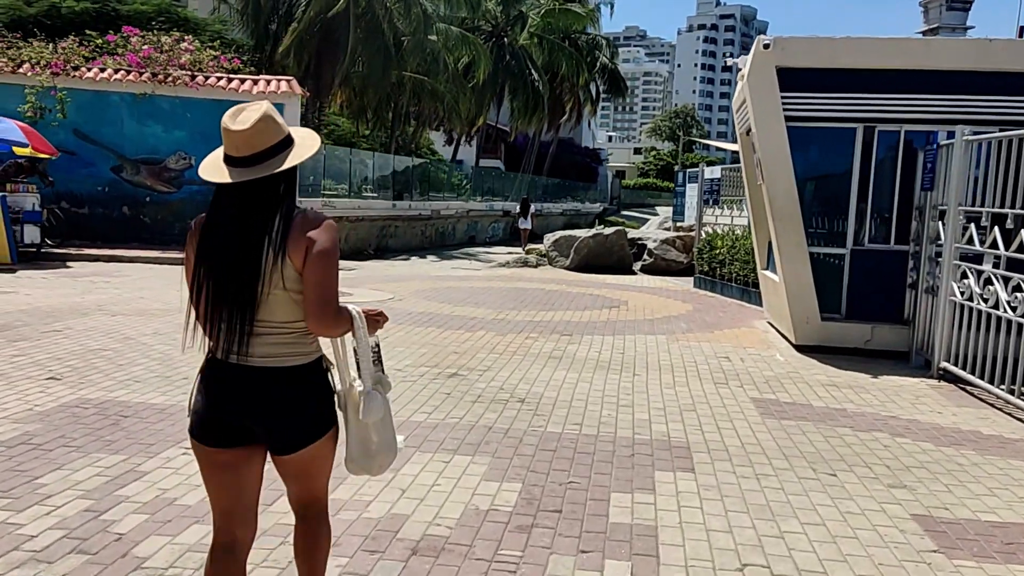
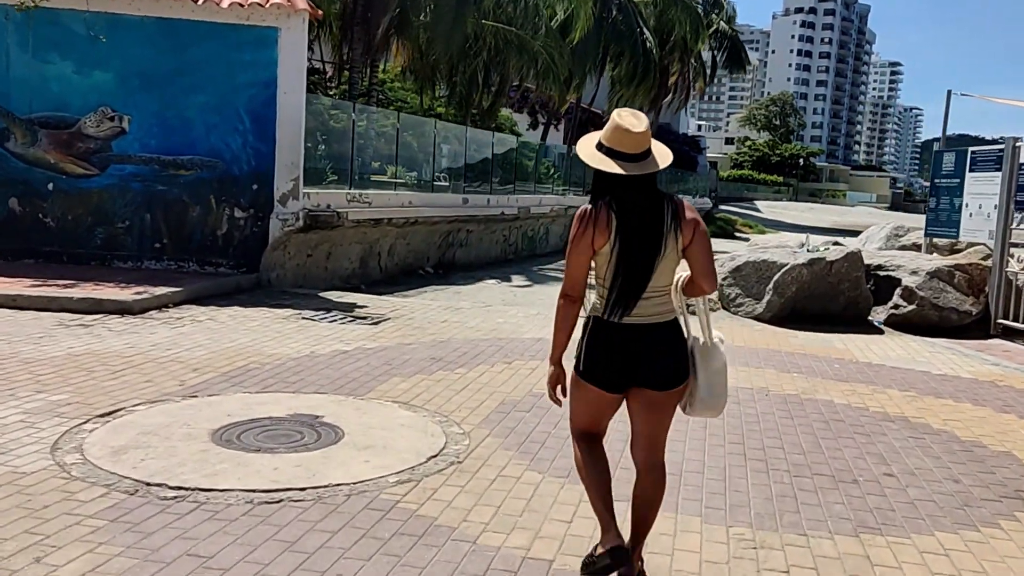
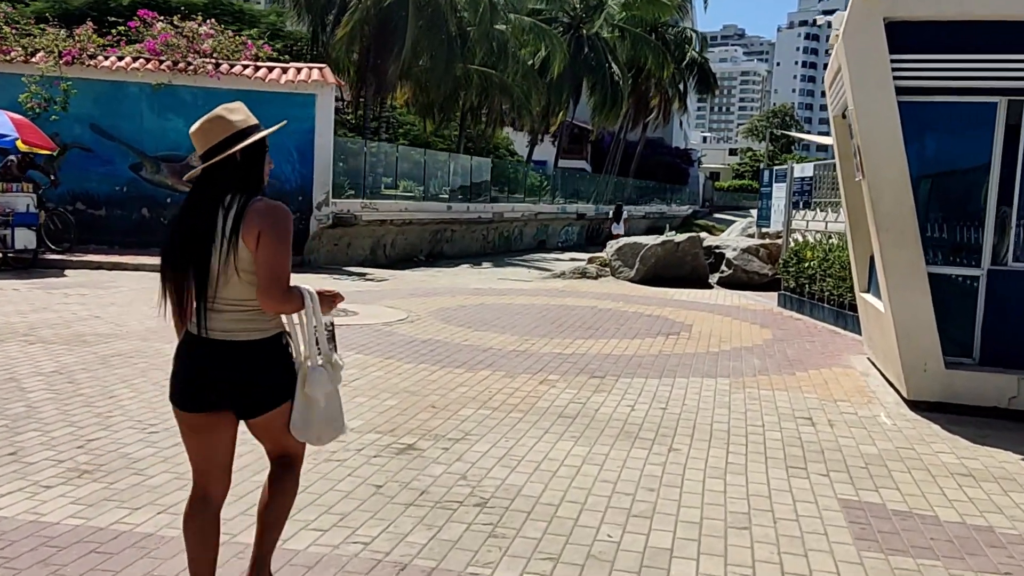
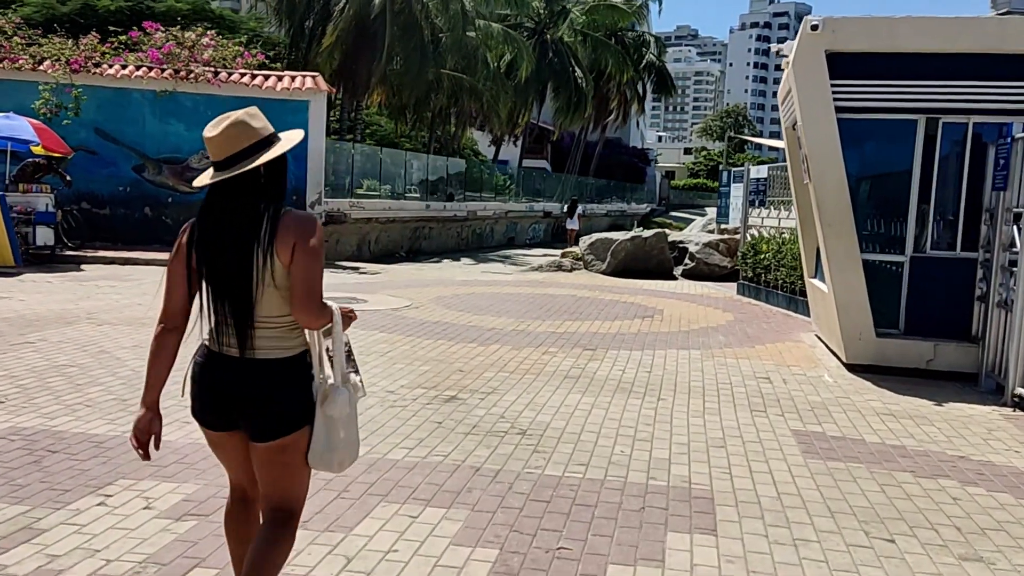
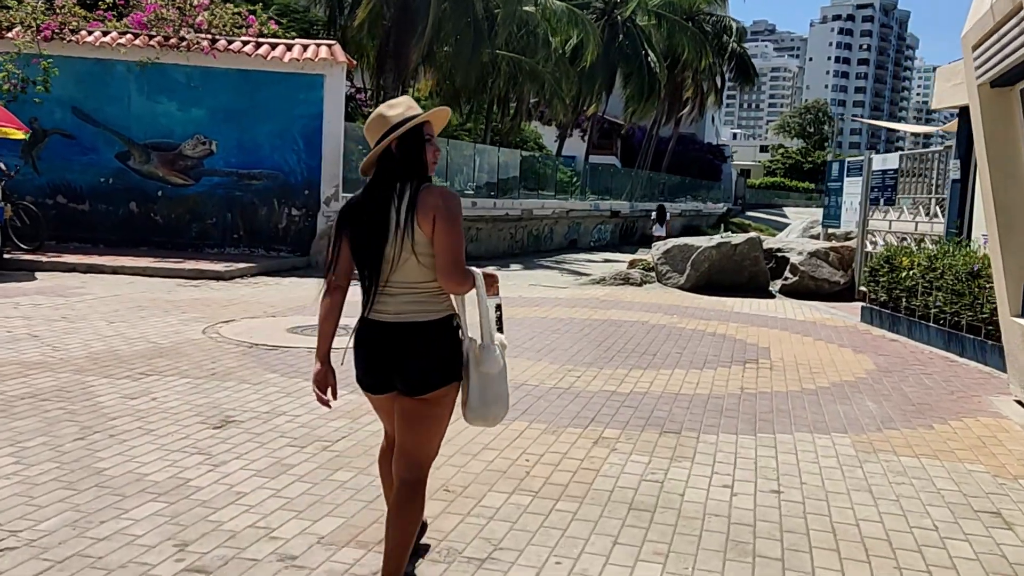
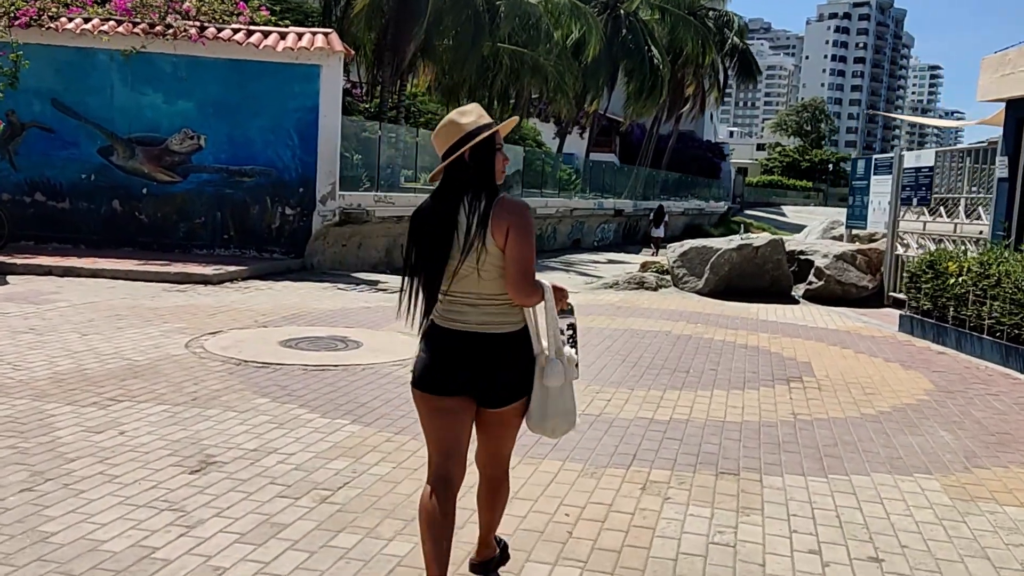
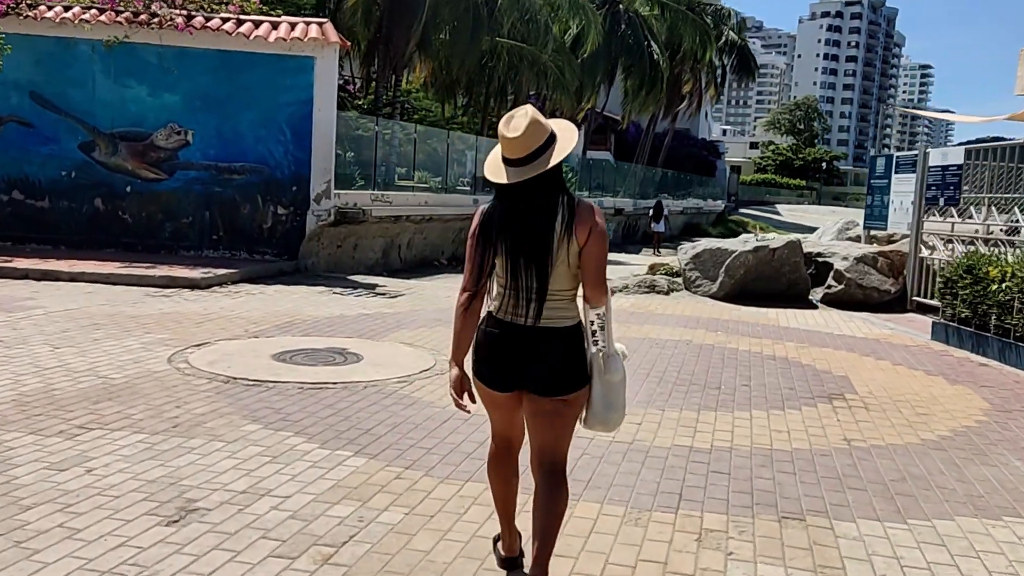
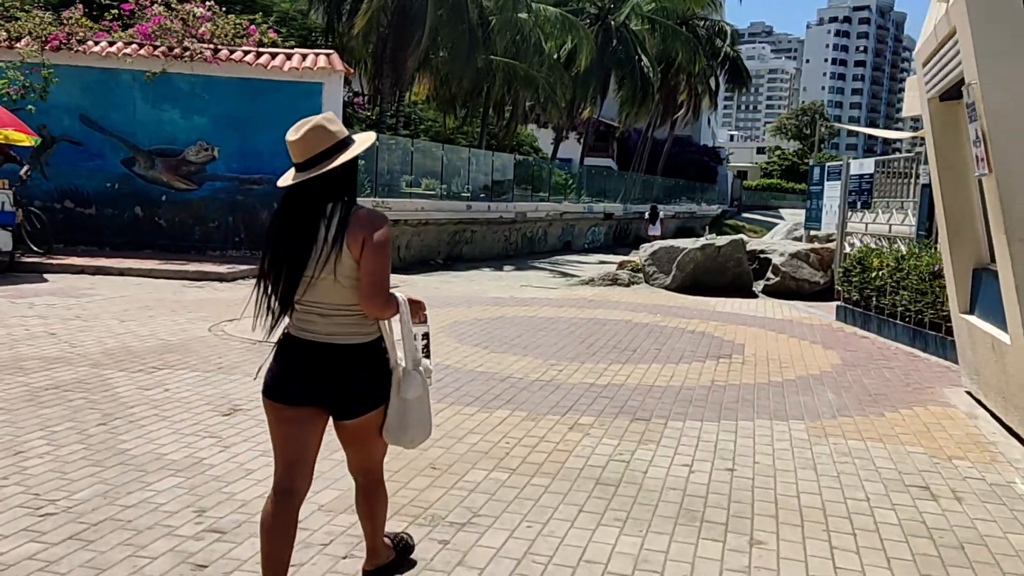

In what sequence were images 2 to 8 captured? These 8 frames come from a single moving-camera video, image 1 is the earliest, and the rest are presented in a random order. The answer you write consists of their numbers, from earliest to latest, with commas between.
4, 3, 8, 5, 6, 7, 2
